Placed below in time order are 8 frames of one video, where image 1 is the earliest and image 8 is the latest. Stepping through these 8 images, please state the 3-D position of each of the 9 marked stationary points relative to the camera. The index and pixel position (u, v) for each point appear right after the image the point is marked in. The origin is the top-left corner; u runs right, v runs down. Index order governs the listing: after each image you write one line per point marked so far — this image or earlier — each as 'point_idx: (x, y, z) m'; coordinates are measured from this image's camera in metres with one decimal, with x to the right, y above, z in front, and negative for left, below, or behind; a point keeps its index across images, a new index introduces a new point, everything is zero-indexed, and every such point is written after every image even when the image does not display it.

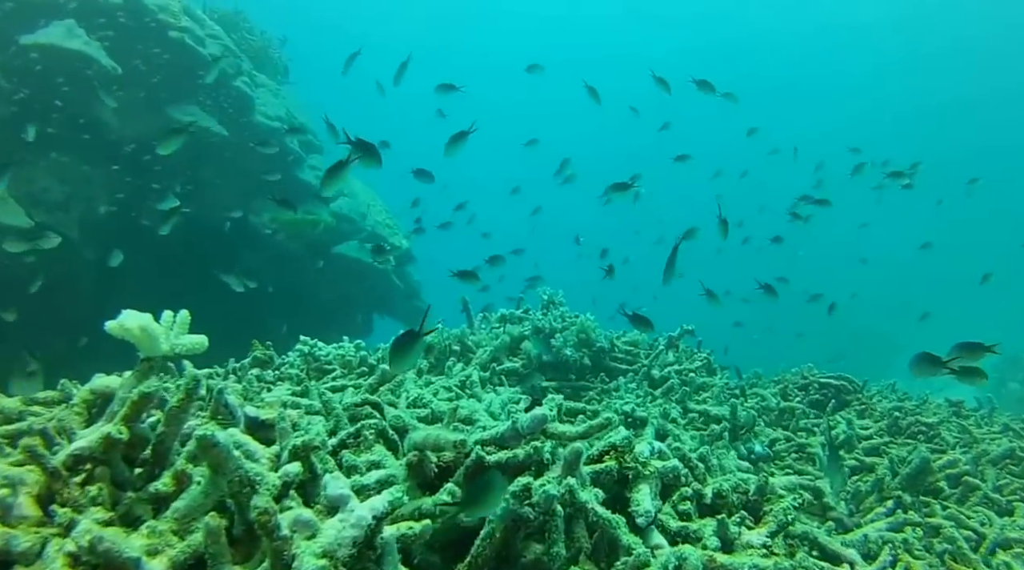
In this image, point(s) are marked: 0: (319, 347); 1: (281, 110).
0: (-2.0, -0.6, +7.7) m
1: (-4.7, +3.5, +15.5) m
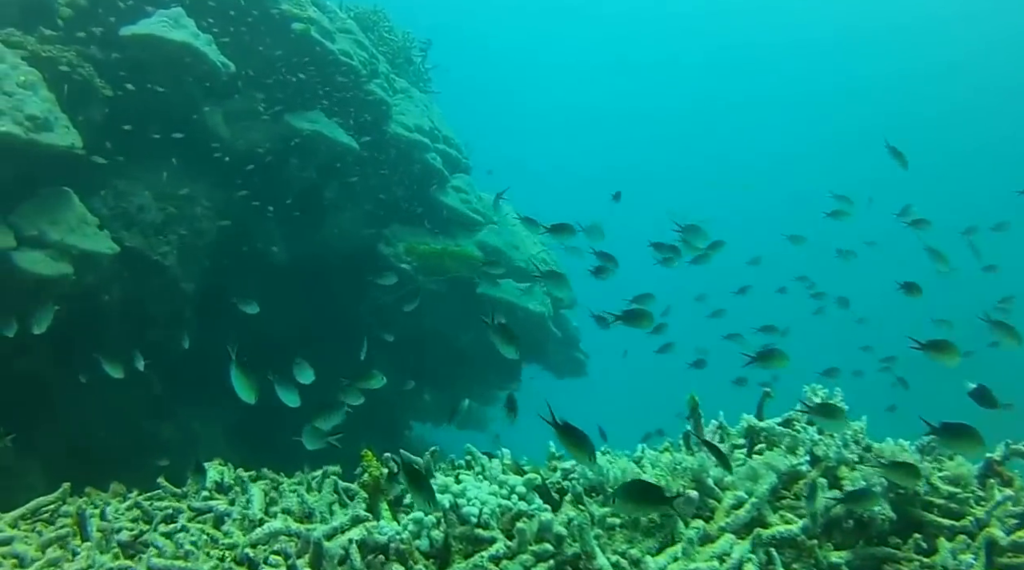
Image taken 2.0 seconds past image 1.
0: (-0.3, -1.2, +4.5) m
1: (-1.4, +2.7, +12.8) m
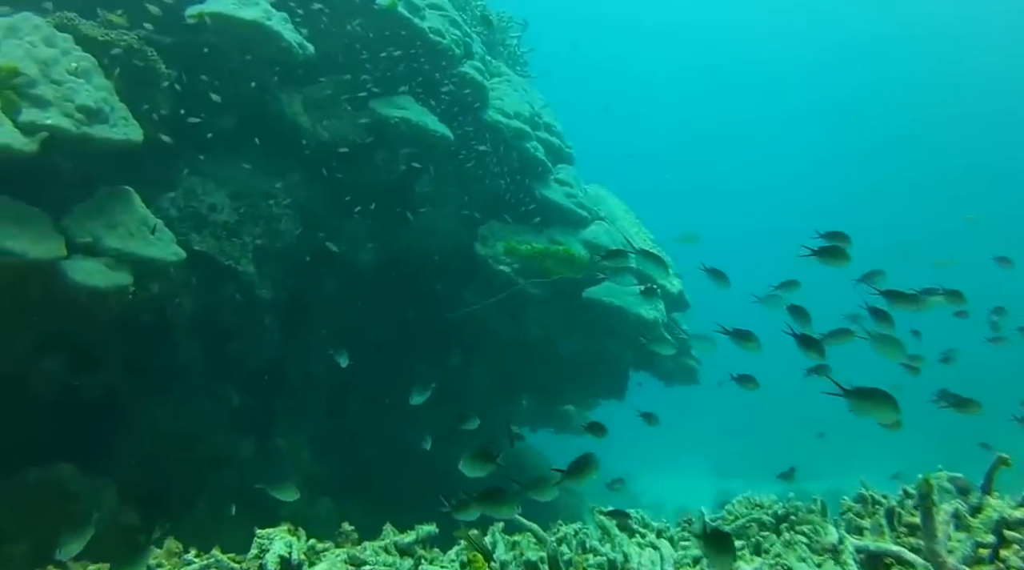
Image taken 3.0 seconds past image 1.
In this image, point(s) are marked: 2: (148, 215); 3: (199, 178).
0: (+0.4, -1.4, +2.9) m
1: (+0.2, +2.6, +11.3) m
2: (-3.8, +0.7, +7.9) m
3: (-3.8, +1.3, +9.0) m
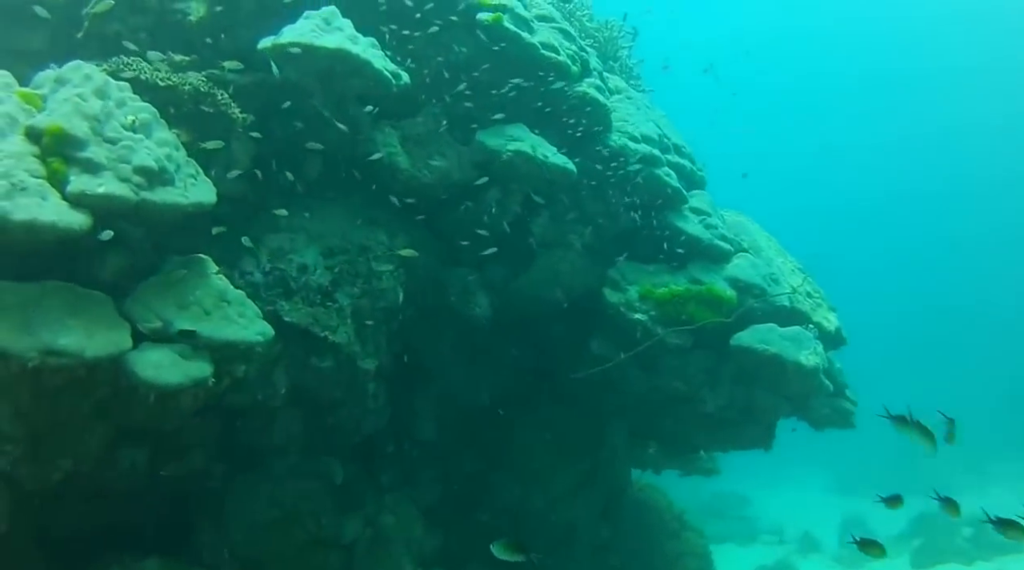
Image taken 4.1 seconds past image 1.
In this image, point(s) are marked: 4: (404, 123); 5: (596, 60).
0: (+1.2, -1.9, +1.2) m
1: (+1.8, +2.0, +9.6) m
2: (-2.5, 0.0, +6.6) m
3: (-2.4, +0.5, +7.8) m
4: (-1.2, +1.8, +8.1) m
5: (+1.0, +2.9, +9.4) m
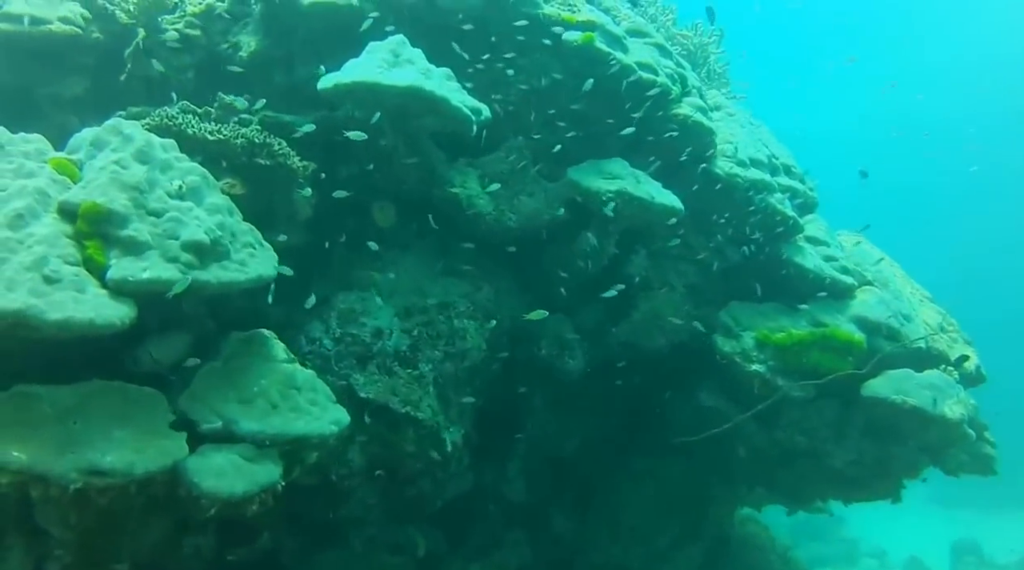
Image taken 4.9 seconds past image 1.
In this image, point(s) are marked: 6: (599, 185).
0: (+1.7, -2.5, +0.1) m
1: (+2.8, +1.5, +8.3) m
2: (-1.7, -0.6, +5.7) m
3: (-1.4, -0.1, +6.9) m
4: (-0.3, +1.2, +7.1) m
5: (+2.0, +2.4, +8.2) m
6: (+0.8, +0.9, +6.8) m
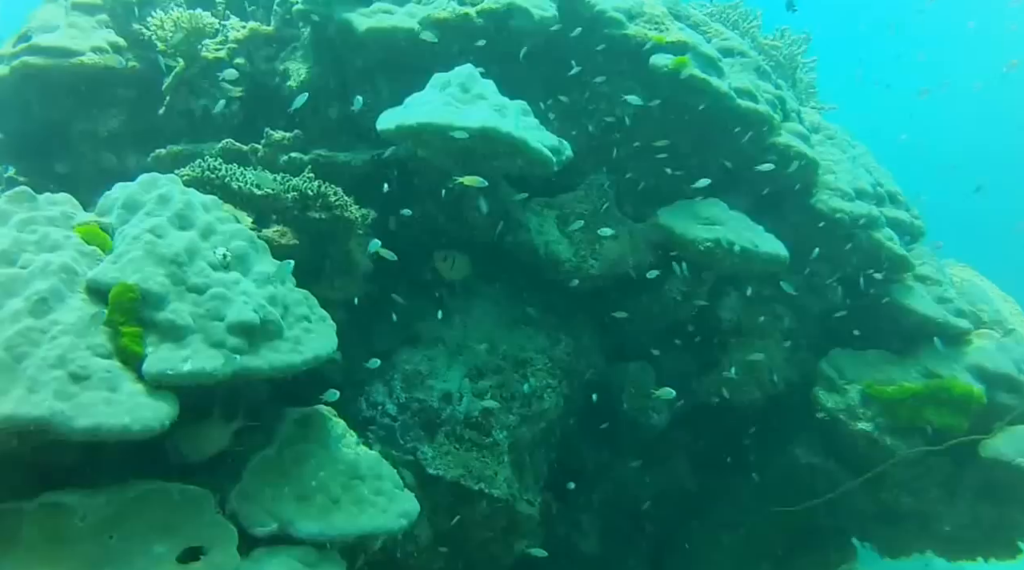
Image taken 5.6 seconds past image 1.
0: (+2.1, -3.0, -0.8) m
1: (+3.5, +1.1, +7.4) m
2: (-1.1, -1.1, +5.0) m
3: (-0.8, -0.6, +6.1) m
4: (+0.4, +0.7, +6.3) m
5: (+2.7, +1.9, +7.3) m
6: (+1.5, +0.4, +6.0) m
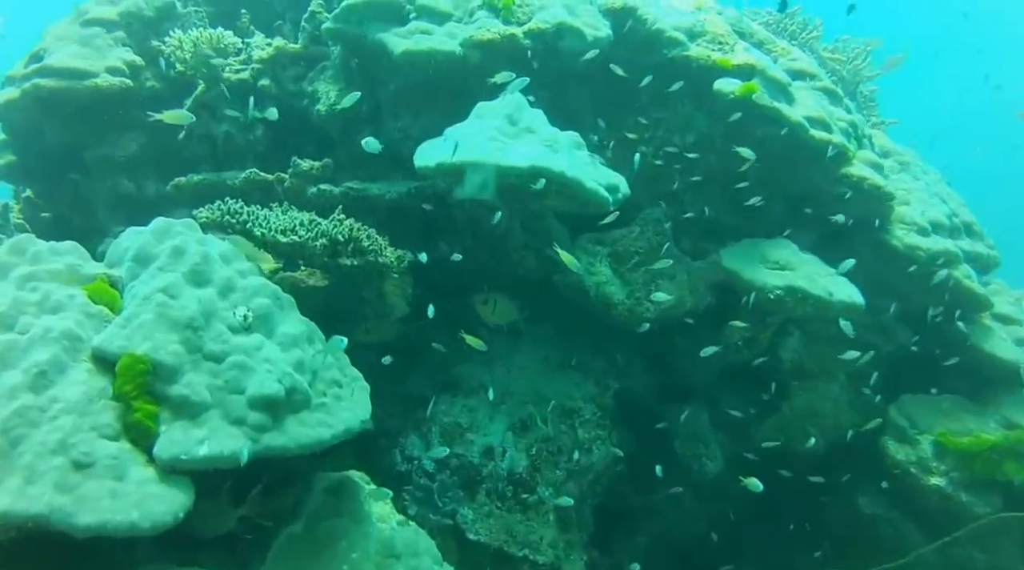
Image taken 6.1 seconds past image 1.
0: (+2.2, -3.5, -1.3) m
1: (+3.9, +0.7, +6.8) m
2: (-0.8, -1.5, +4.5) m
3: (-0.4, -0.9, +5.6) m
4: (+0.8, +0.4, +5.7) m
5: (+3.1, +1.6, +6.7) m
6: (+1.8, +0.1, +5.4) m
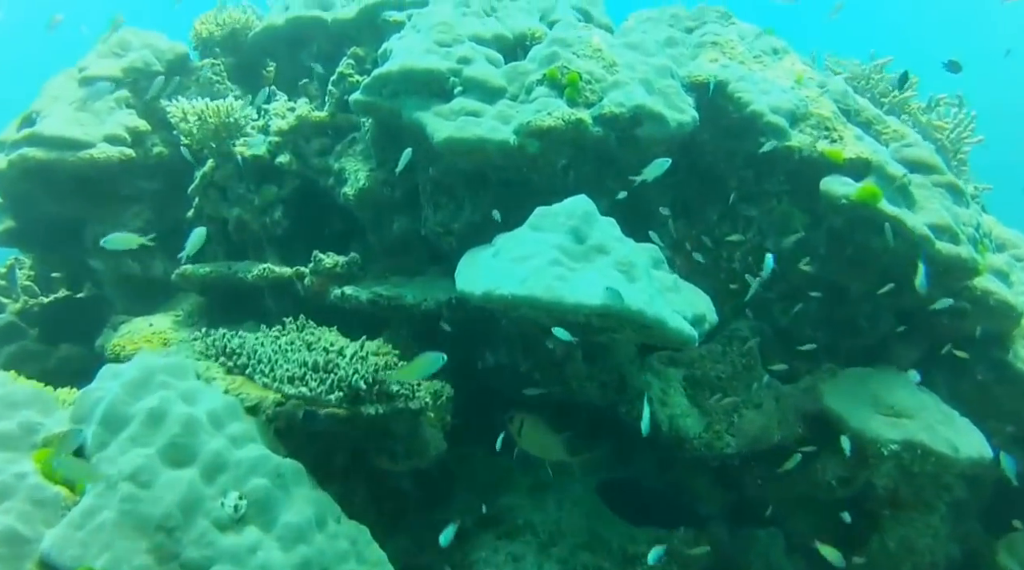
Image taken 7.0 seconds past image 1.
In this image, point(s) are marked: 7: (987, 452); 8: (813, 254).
0: (+2.2, -4.3, -2.3) m
1: (+4.3, -0.2, +5.7) m
2: (-0.5, -2.3, +3.7) m
3: (-0.1, -1.7, +4.7) m
4: (+1.1, -0.5, +4.8) m
5: (+3.6, +0.6, +5.7) m
6: (+2.2, -0.8, +4.5) m
7: (+2.9, -1.0, +4.5) m
8: (+1.9, +0.2, +4.8) m
